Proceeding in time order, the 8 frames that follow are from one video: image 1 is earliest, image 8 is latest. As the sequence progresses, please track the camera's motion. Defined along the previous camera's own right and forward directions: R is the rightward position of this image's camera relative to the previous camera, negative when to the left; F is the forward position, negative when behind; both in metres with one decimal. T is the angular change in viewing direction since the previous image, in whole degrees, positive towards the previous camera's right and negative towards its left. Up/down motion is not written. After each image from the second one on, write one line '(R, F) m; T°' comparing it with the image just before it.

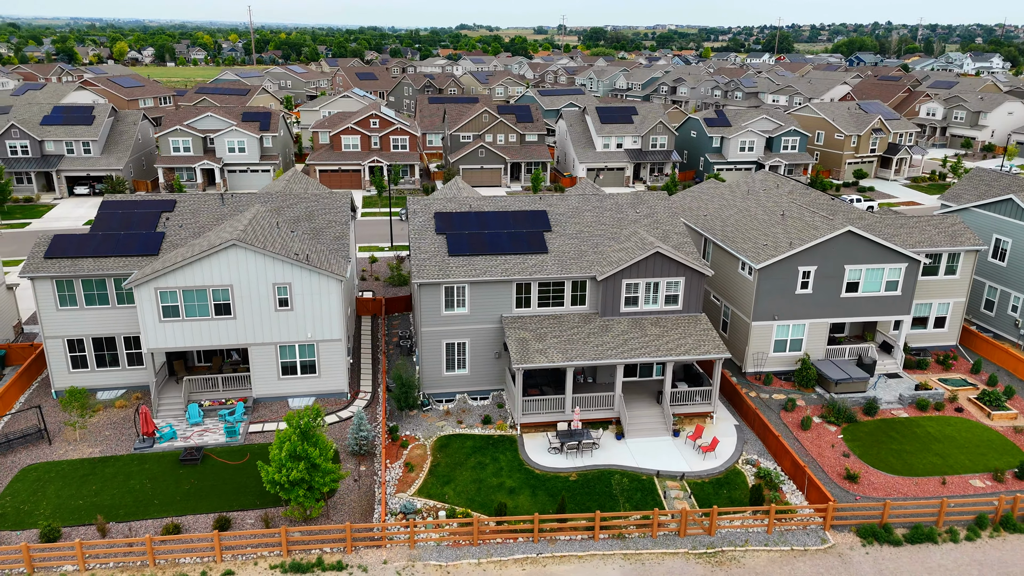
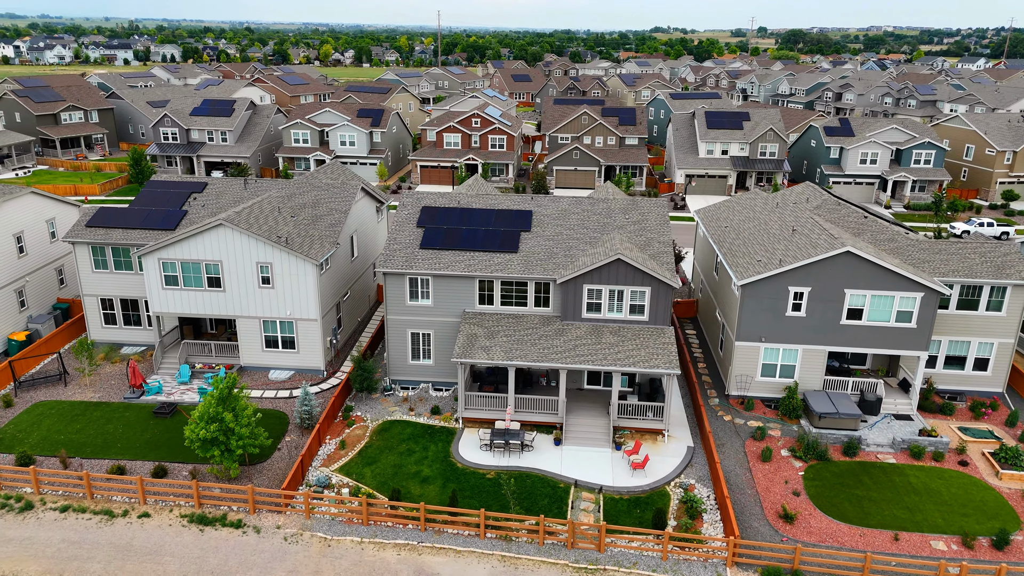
(+7.4, +0.7) m; -13°
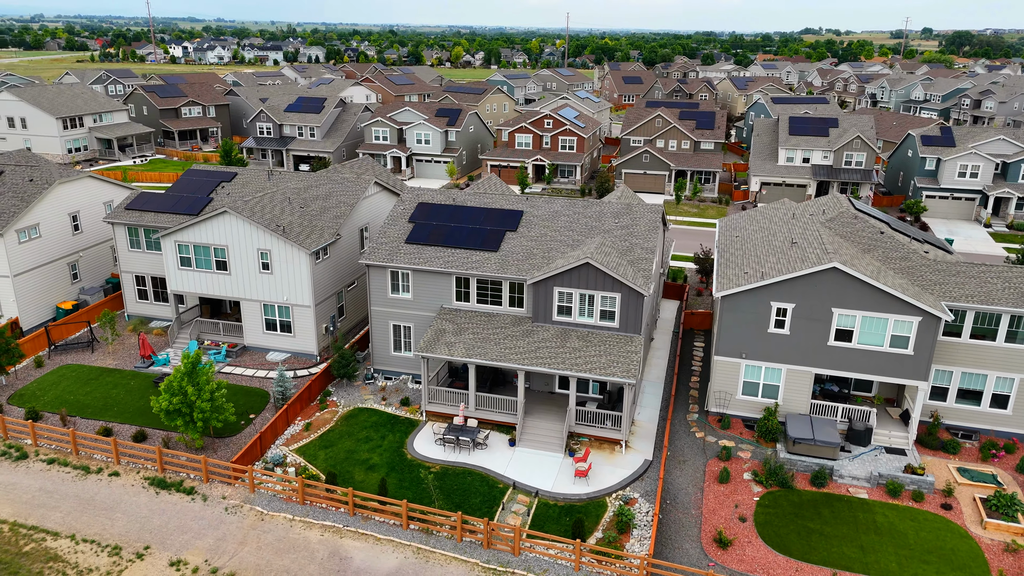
(+5.3, +0.4) m; -9°
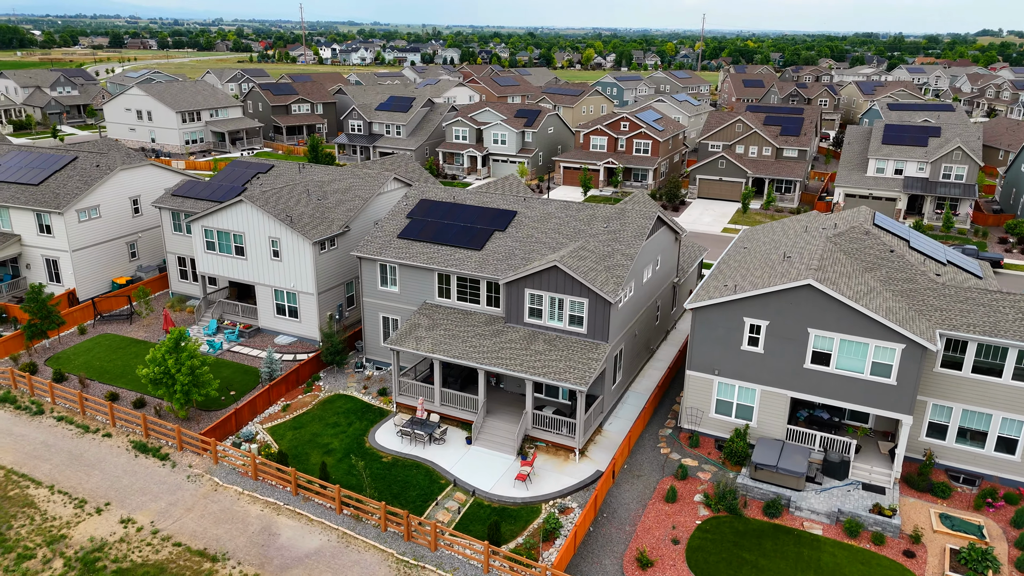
(+5.3, +0.5) m; -10°
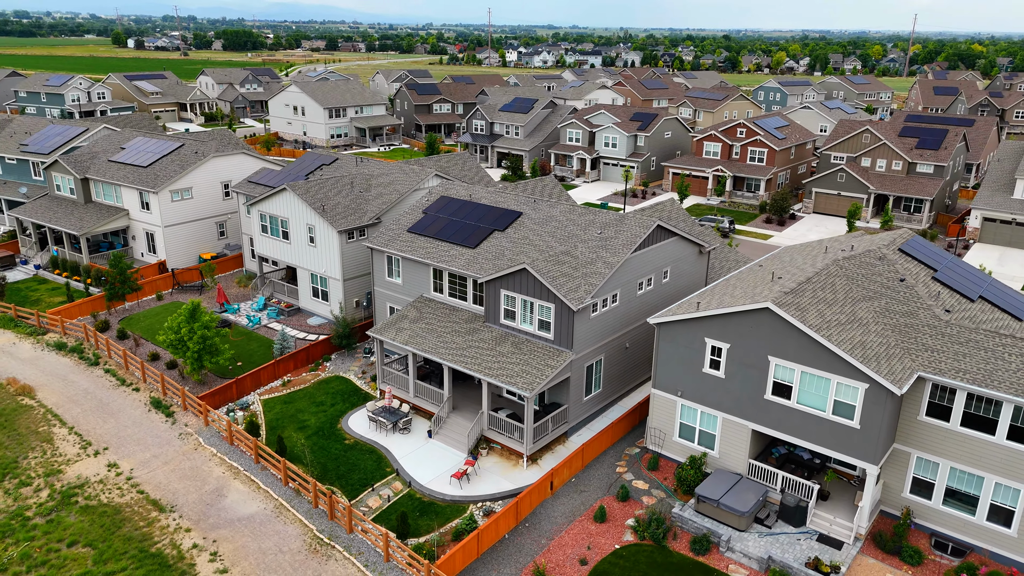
(+6.6, +0.9) m; -13°
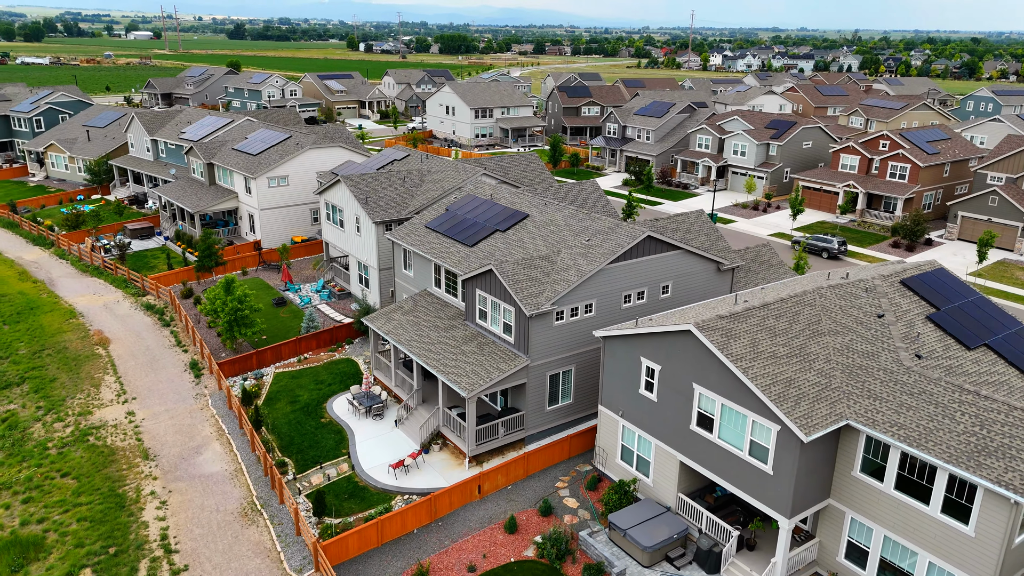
(+7.1, +1.1) m; -15°
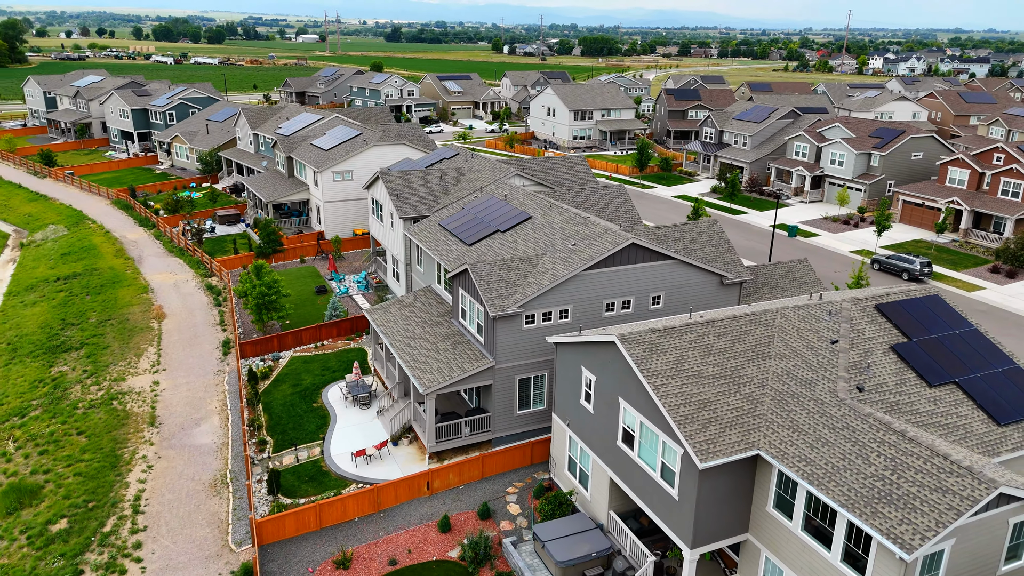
(+5.0, +0.6) m; -10°
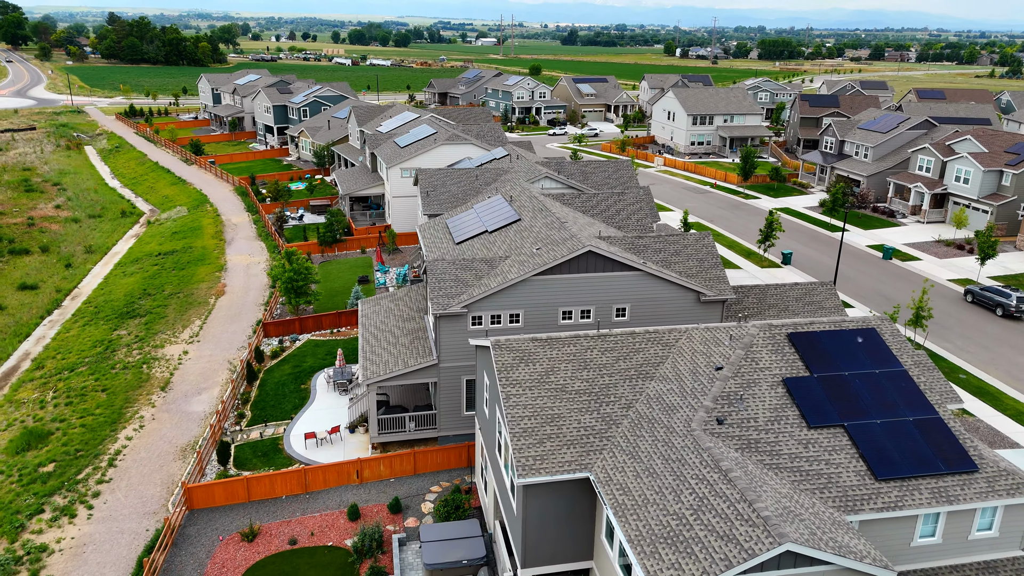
(+6.5, +0.9) m; -12°
